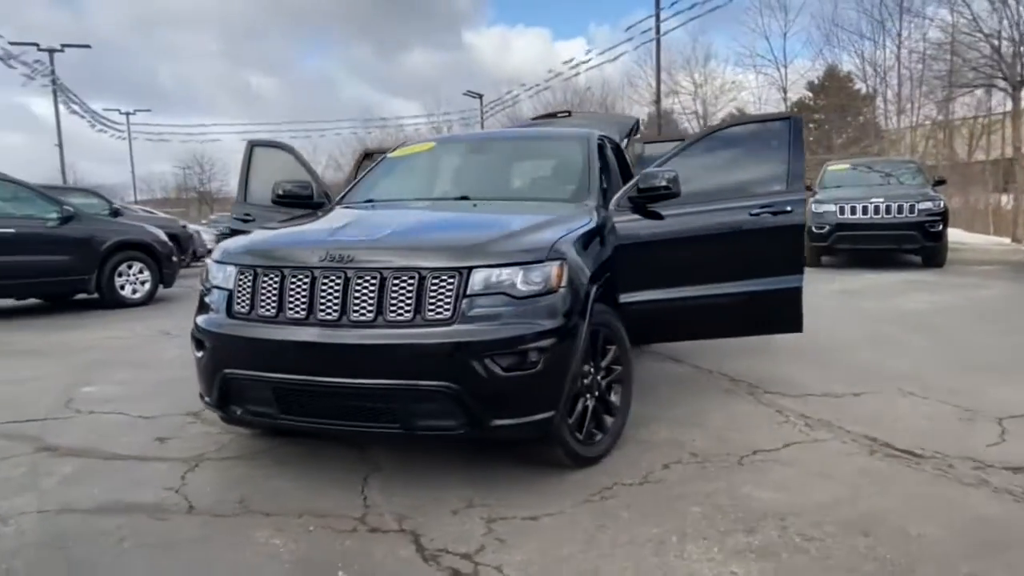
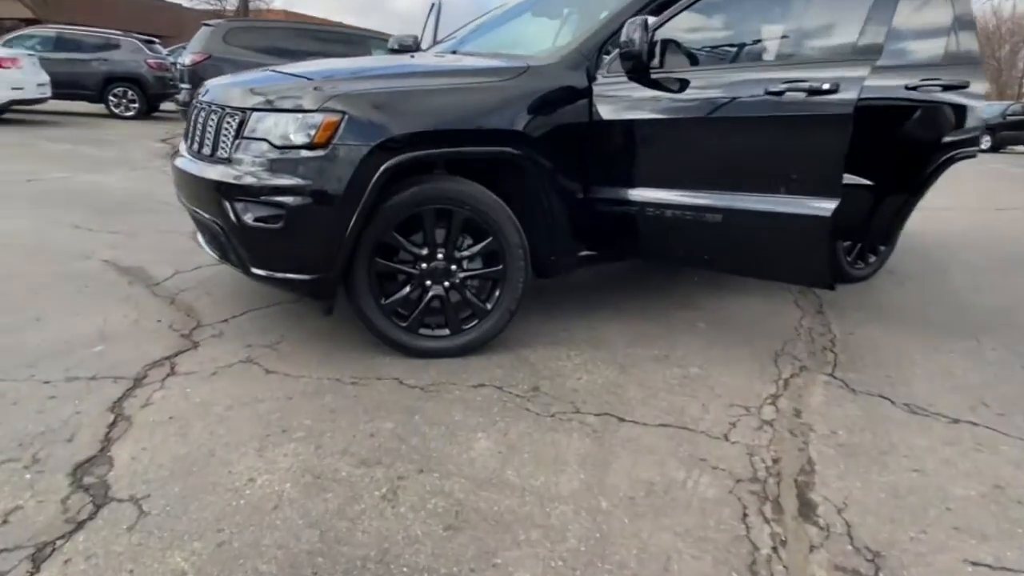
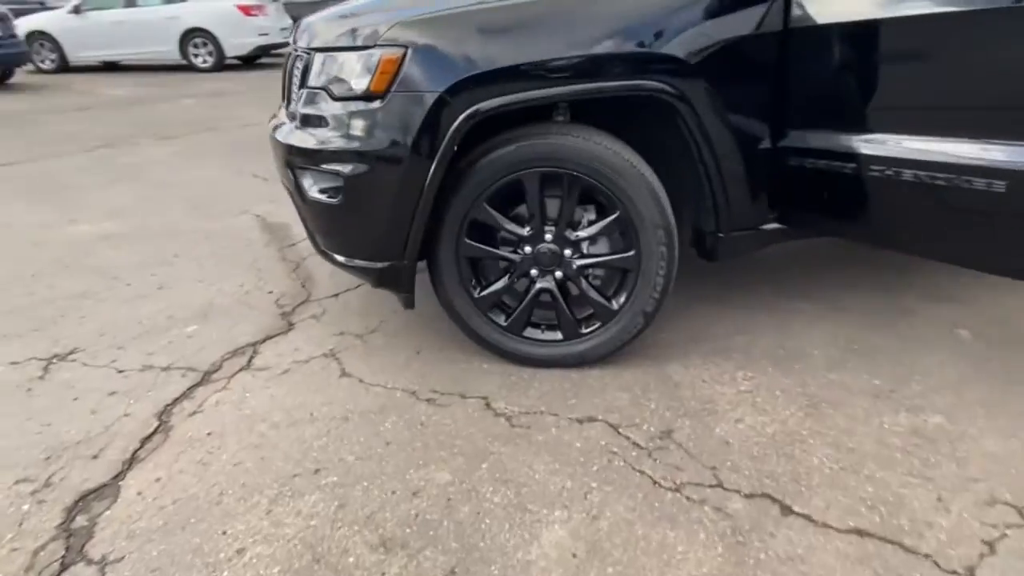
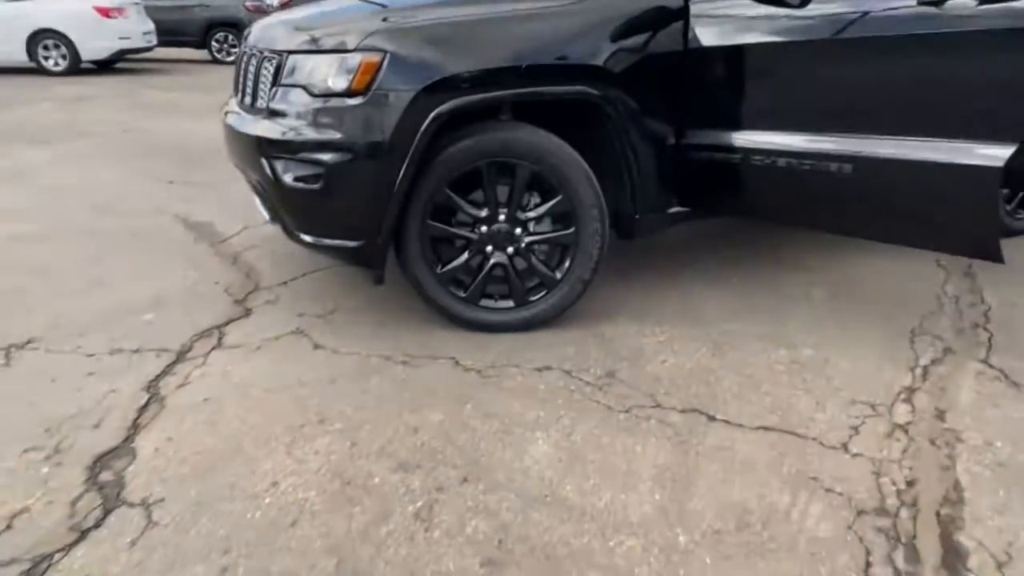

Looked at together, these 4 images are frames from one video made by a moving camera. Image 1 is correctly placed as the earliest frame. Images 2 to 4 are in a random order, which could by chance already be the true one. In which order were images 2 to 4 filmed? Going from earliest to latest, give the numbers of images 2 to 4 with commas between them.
2, 4, 3
